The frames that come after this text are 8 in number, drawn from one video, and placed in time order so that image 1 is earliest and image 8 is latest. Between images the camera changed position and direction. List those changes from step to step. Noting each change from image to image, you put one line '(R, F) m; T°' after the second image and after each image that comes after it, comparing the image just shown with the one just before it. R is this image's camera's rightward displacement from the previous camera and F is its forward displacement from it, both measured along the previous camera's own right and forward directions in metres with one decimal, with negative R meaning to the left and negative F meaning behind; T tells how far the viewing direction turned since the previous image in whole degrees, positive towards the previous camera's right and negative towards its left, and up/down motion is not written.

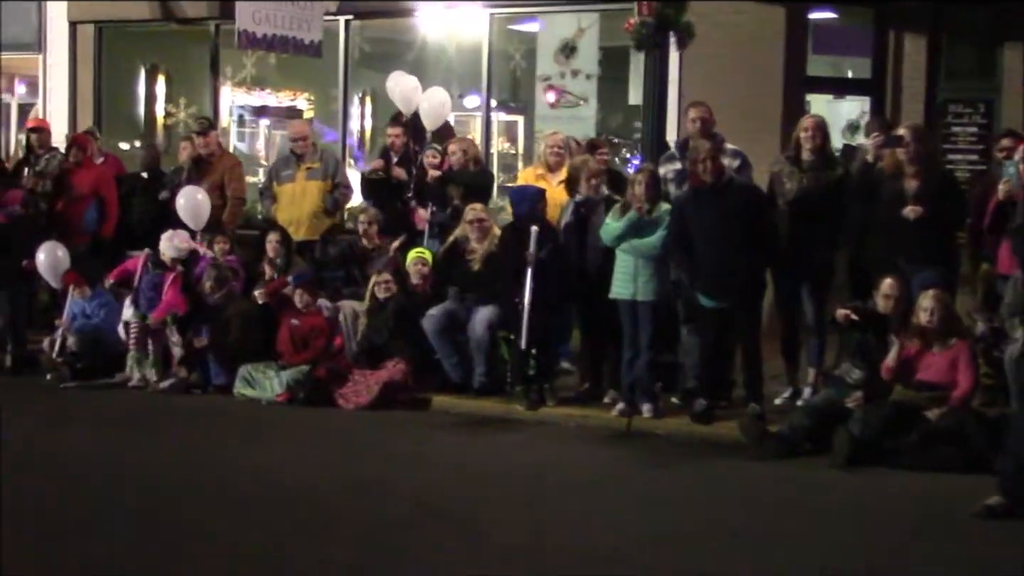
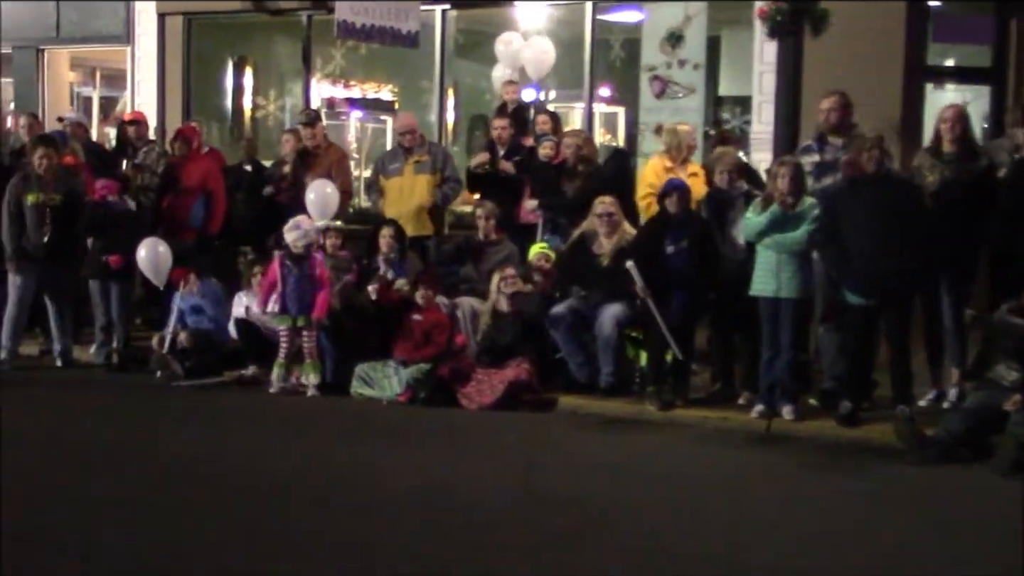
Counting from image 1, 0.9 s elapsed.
(-0.6, +0.3) m; -2°
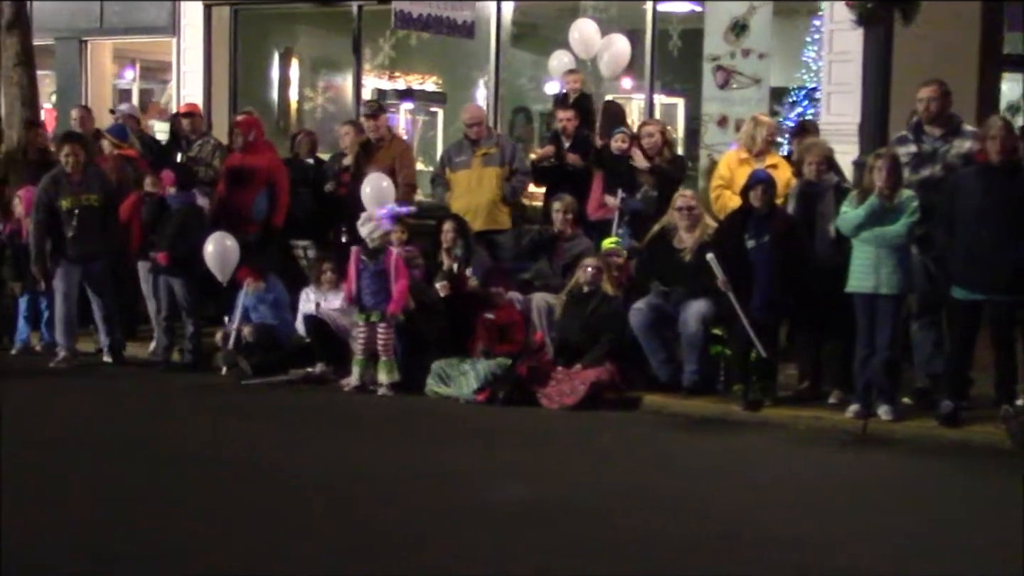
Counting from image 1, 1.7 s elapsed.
(-0.5, +0.3) m; 0°
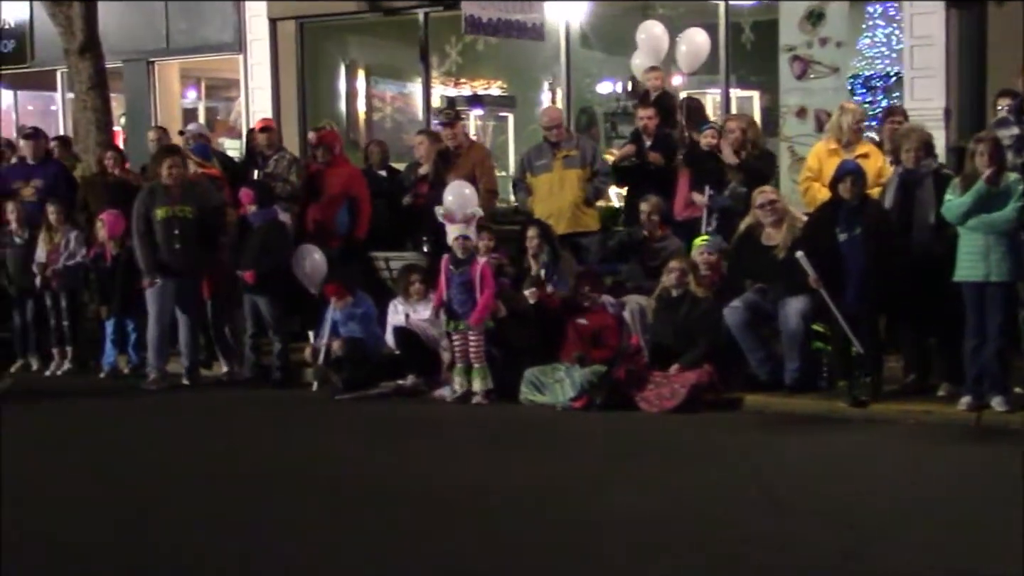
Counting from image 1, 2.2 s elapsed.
(-0.2, +0.2) m; -2°
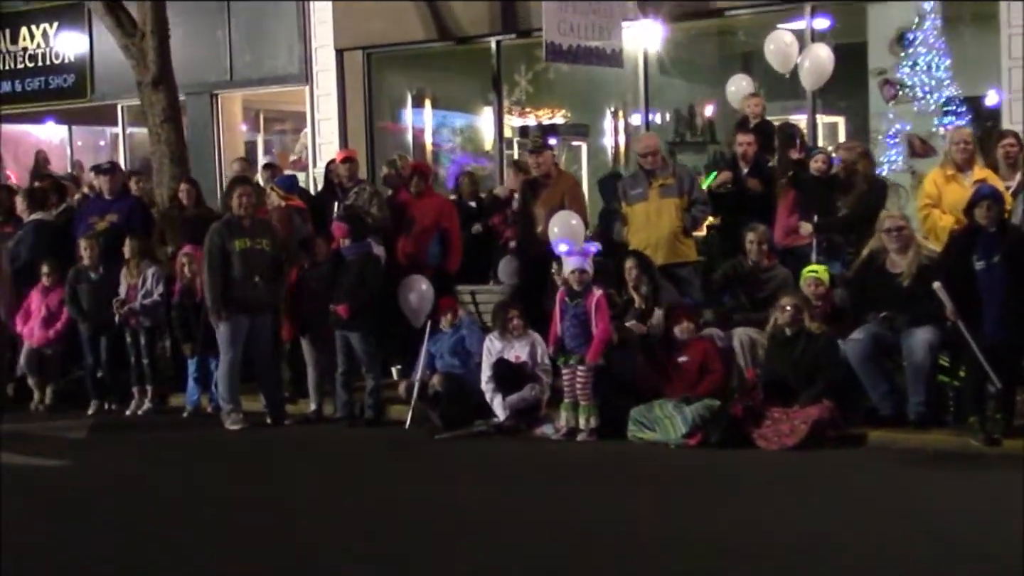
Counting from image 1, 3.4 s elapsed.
(-0.5, +0.4) m; -1°
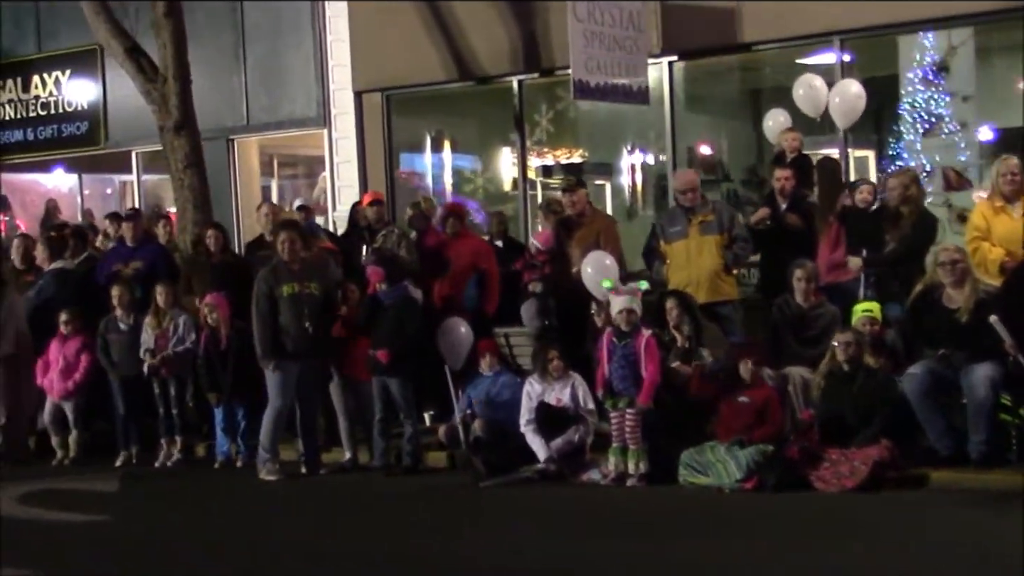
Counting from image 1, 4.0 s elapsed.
(-0.3, +0.2) m; 0°
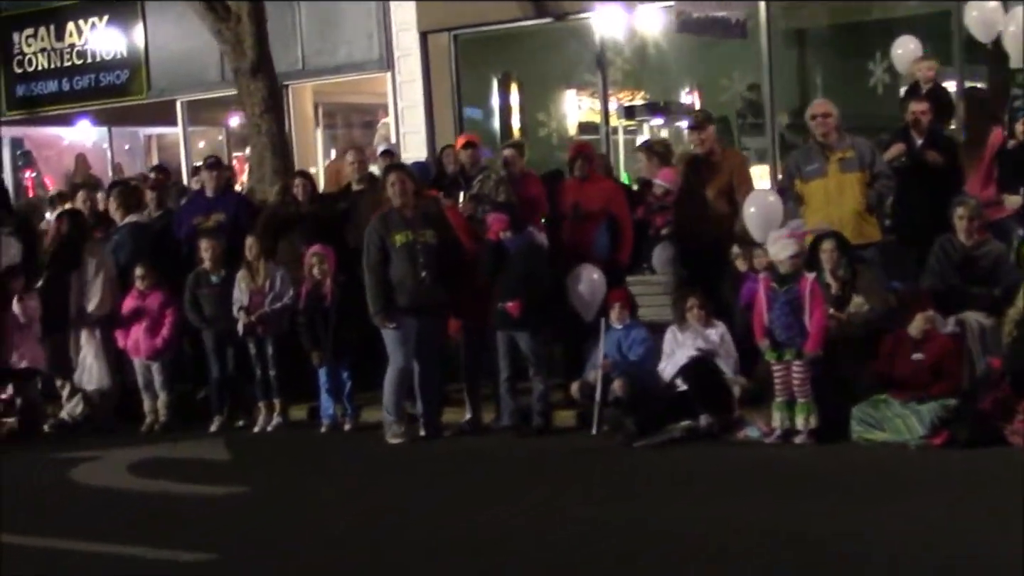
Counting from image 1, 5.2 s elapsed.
(-1.0, +0.8) m; +1°
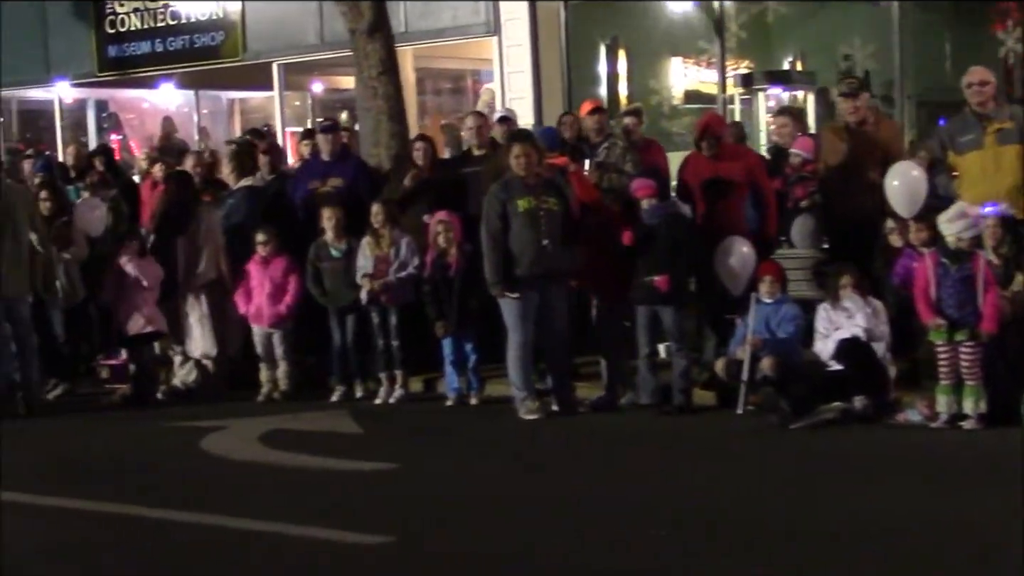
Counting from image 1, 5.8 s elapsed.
(-0.6, +0.4) m; -2°
